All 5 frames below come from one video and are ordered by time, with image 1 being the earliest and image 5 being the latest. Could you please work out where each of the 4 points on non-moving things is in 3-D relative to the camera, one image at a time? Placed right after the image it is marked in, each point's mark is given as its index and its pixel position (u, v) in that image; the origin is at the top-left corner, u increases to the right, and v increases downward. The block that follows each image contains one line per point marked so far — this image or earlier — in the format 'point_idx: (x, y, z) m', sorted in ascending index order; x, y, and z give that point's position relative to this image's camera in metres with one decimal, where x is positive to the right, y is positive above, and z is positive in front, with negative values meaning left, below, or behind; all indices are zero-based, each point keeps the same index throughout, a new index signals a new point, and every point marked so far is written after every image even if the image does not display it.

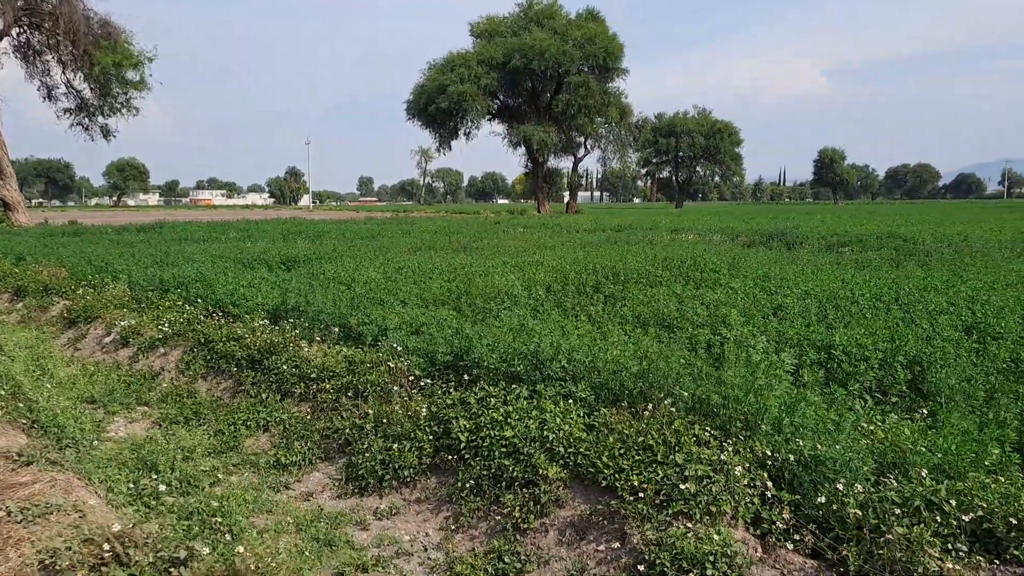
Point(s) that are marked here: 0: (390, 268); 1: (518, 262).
0: (-1.9, +0.3, +12.0) m
1: (0.0, +0.4, +13.4) m
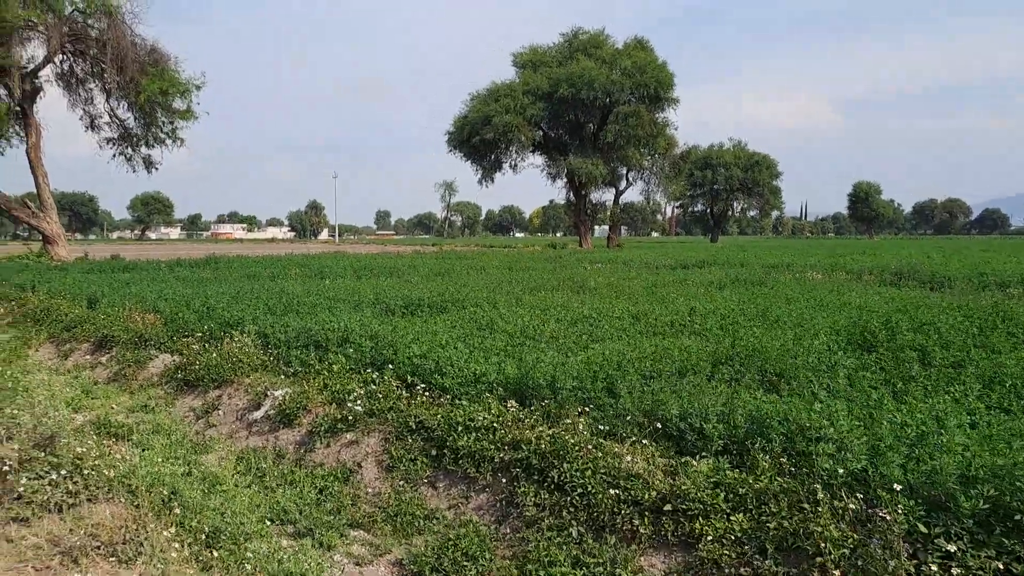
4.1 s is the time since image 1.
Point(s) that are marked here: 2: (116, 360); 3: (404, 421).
0: (+0.5, -0.3, +9.8) m
1: (+2.4, -0.3, +11.2) m
2: (-4.9, -0.9, +10.2) m
3: (-0.8, -0.9, +5.9) m
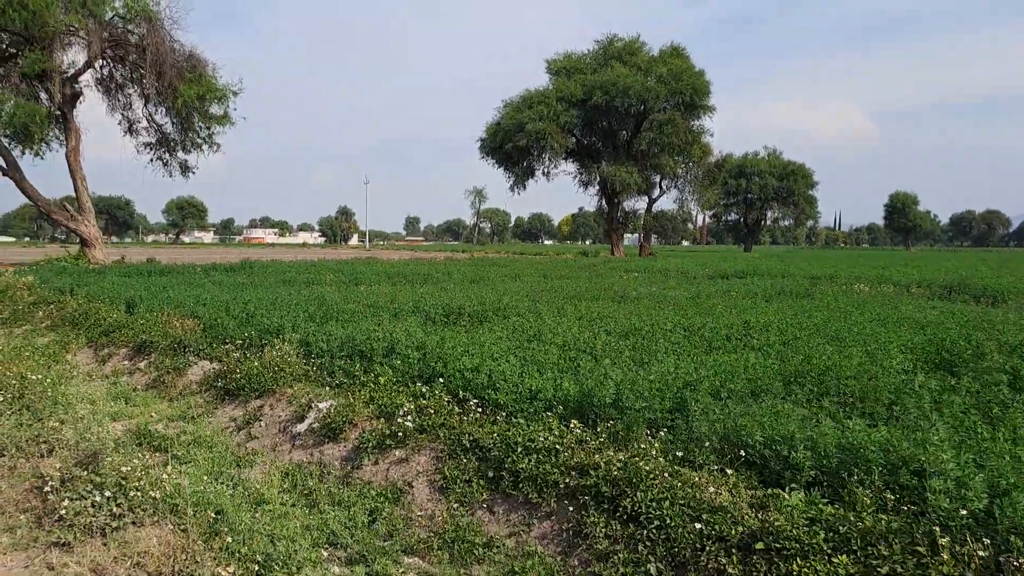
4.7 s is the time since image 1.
0: (+1.0, -0.5, +9.4) m
1: (+2.9, -0.4, +10.8) m
2: (-4.3, -0.9, +10.1) m
3: (-0.4, -1.0, +5.6) m
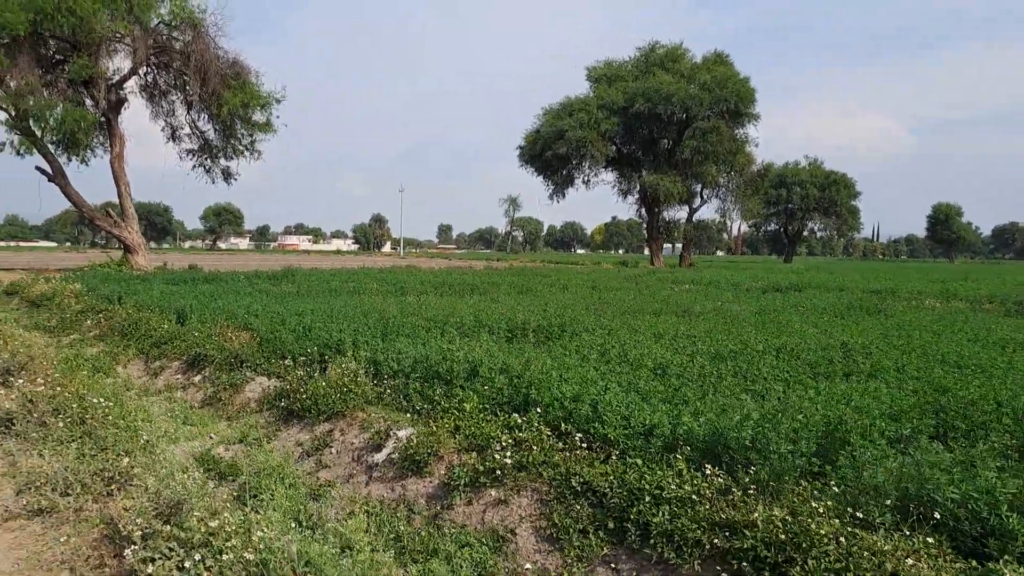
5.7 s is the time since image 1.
0: (+1.8, -0.6, +8.8) m
1: (+3.8, -0.6, +10.0) m
2: (-3.5, -1.1, +9.6) m
3: (+0.3, -1.1, +5.0) m
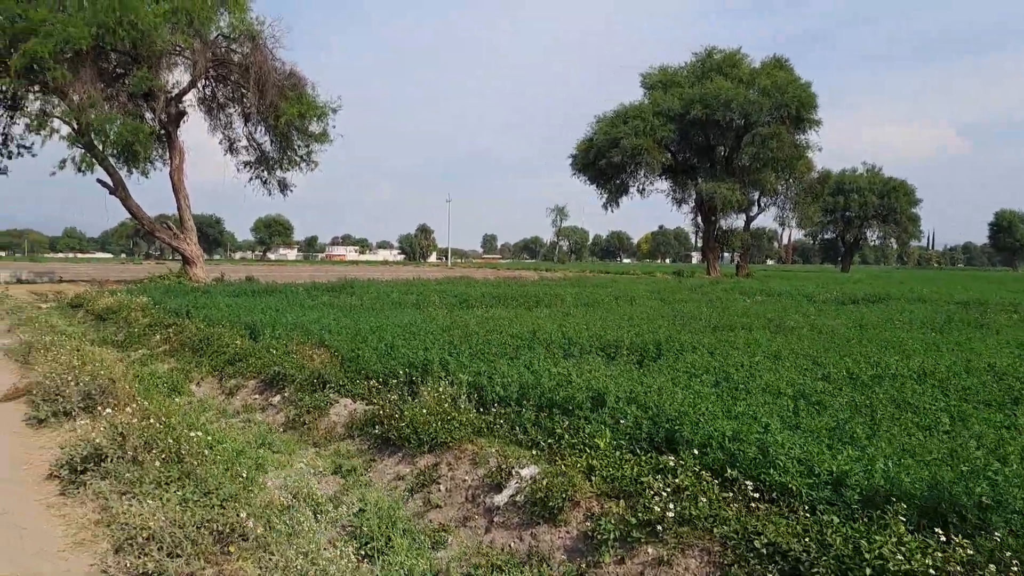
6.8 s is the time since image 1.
0: (+2.9, -0.8, +7.9) m
1: (+4.9, -0.8, +9.0) m
2: (-2.4, -1.2, +9.0) m
3: (+1.2, -1.3, +4.2) m
